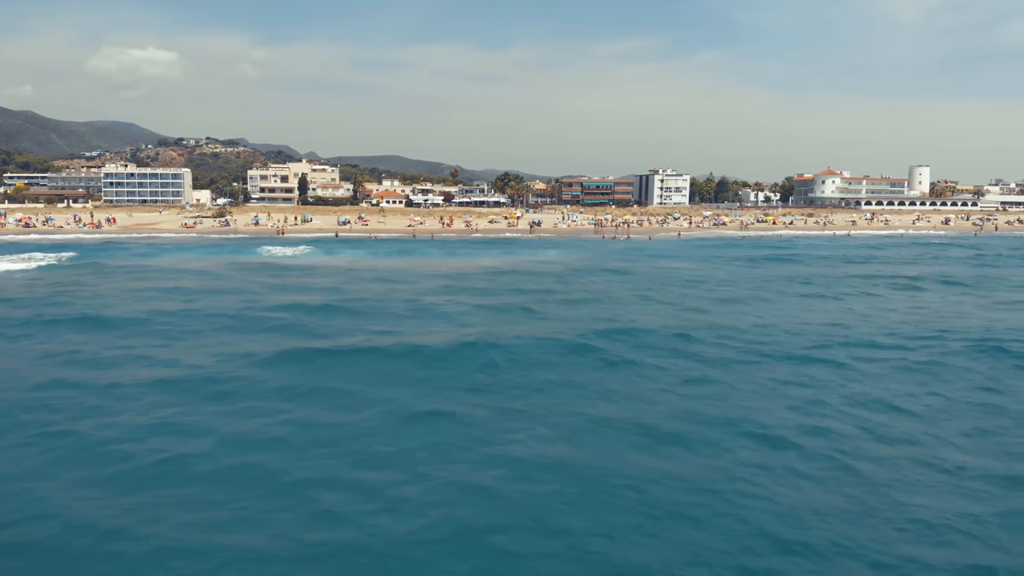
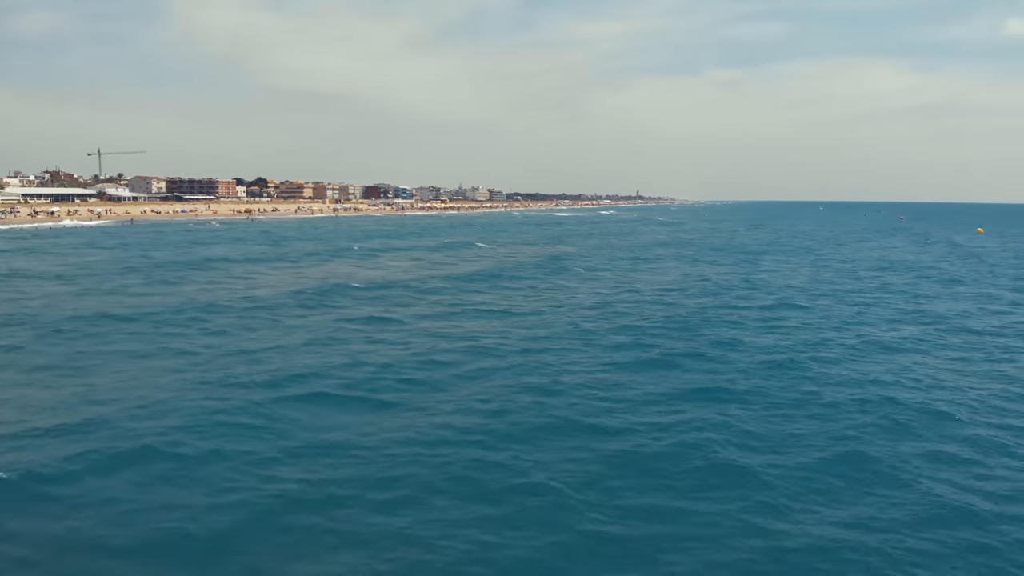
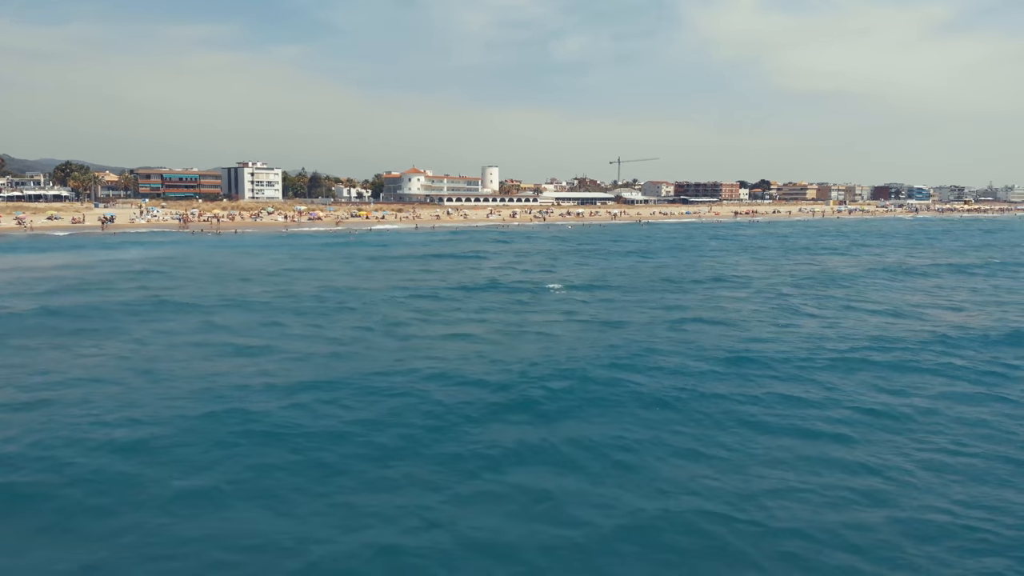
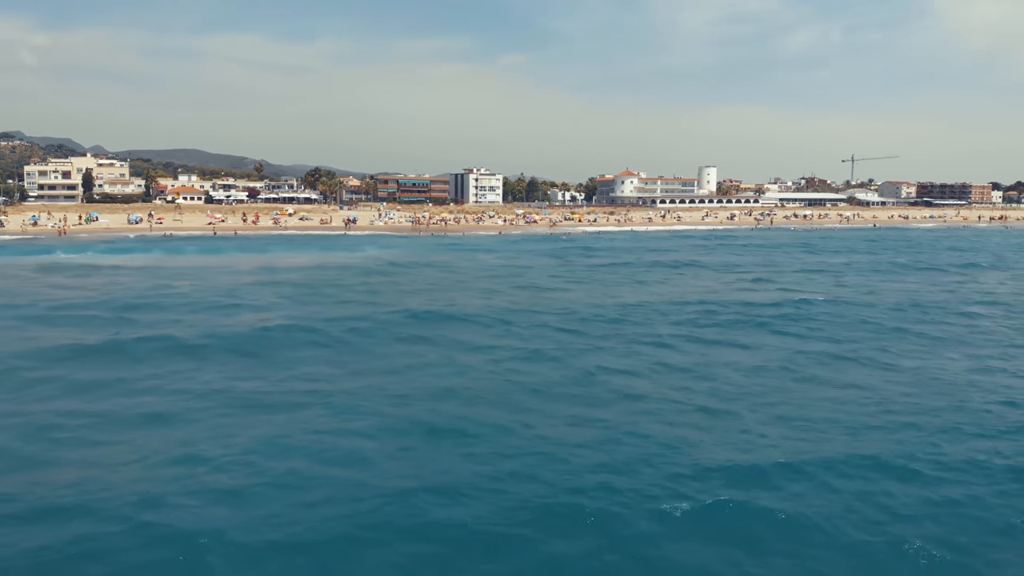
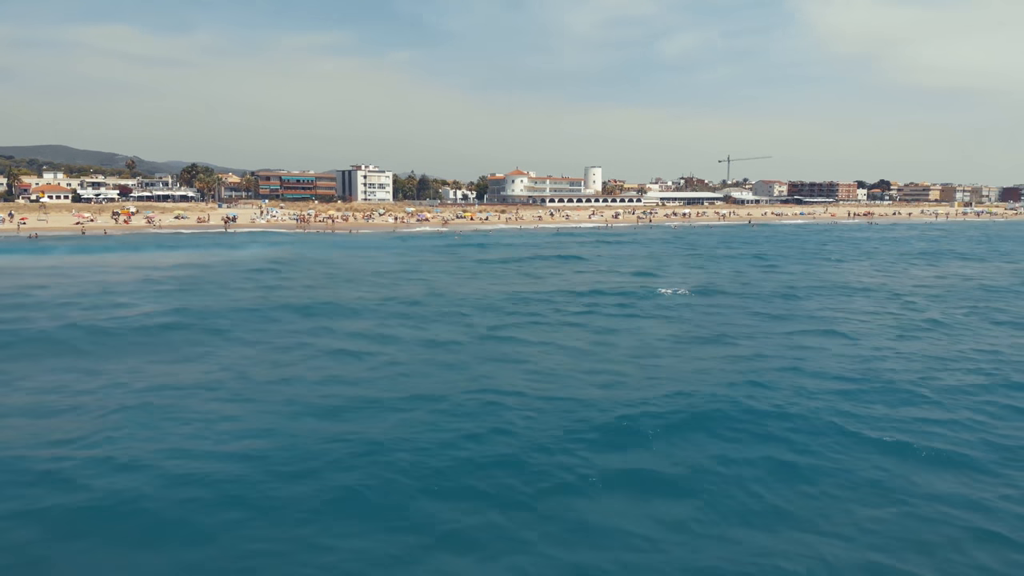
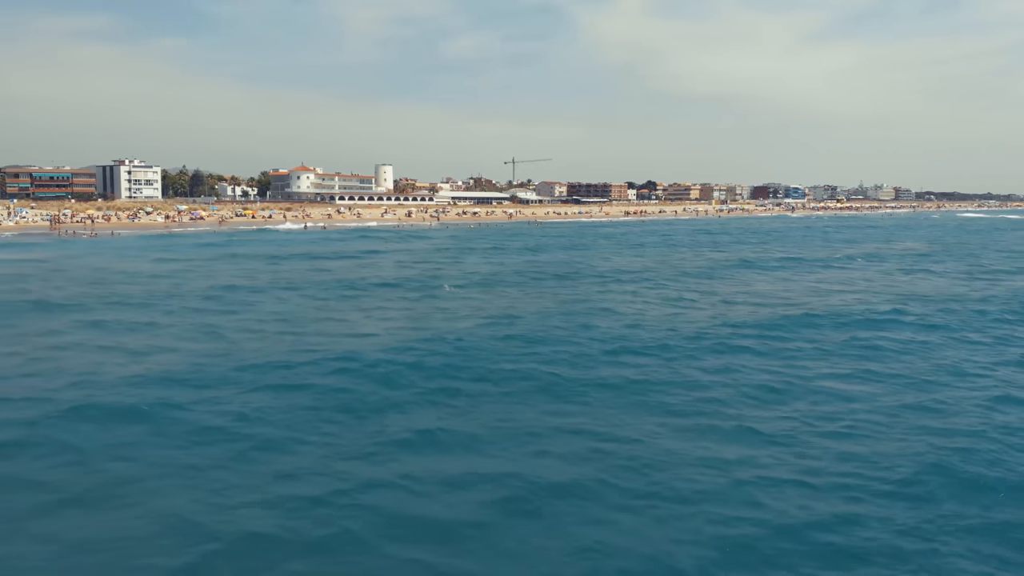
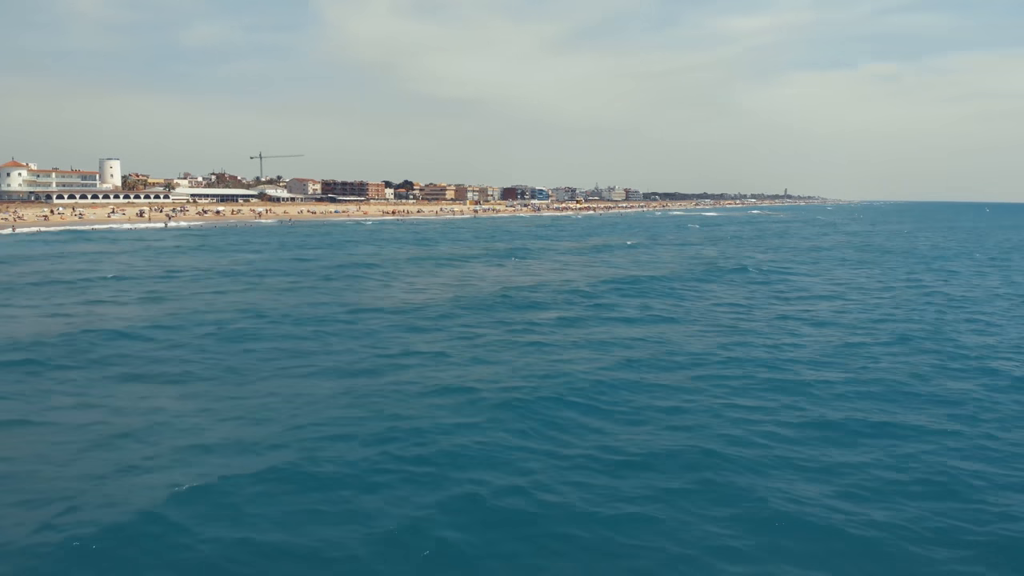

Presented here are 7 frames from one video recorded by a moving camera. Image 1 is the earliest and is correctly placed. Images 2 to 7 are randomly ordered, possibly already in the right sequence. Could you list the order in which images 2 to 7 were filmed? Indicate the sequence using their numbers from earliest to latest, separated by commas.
4, 5, 3, 6, 7, 2
